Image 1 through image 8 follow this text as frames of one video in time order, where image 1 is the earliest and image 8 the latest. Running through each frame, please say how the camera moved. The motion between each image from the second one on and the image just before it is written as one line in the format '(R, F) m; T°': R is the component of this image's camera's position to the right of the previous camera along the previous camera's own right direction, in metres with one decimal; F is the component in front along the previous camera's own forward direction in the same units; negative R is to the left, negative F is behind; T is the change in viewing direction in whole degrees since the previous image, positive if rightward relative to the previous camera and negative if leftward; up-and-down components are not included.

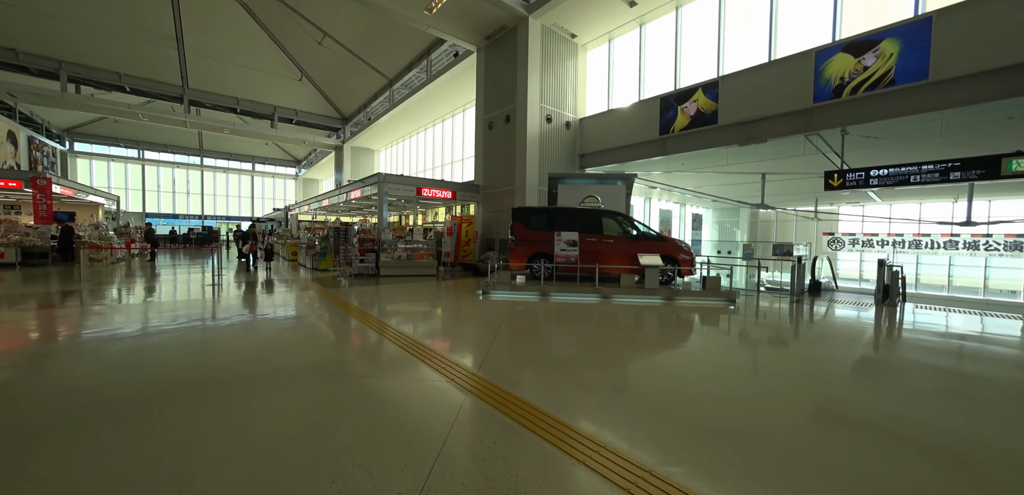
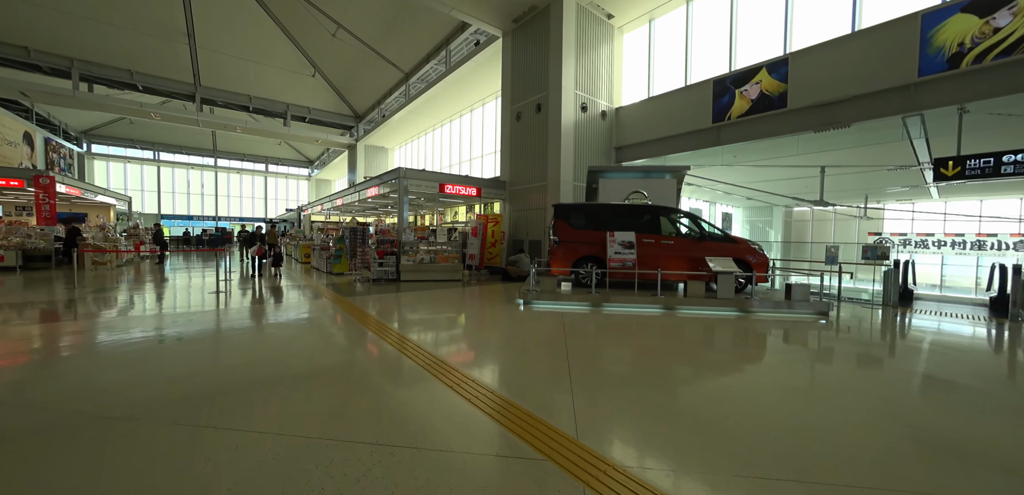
(-0.6, +1.0) m; -2°
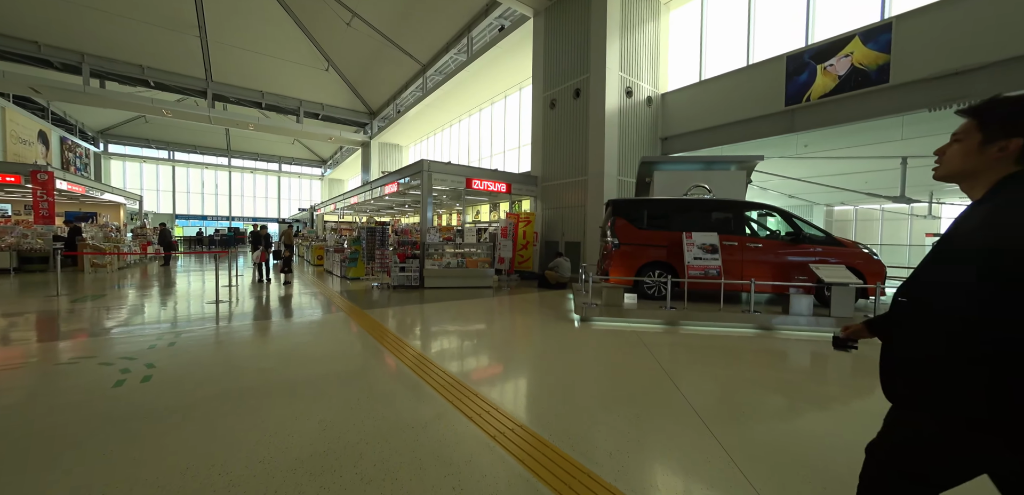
(-0.6, +1.1) m; -2°
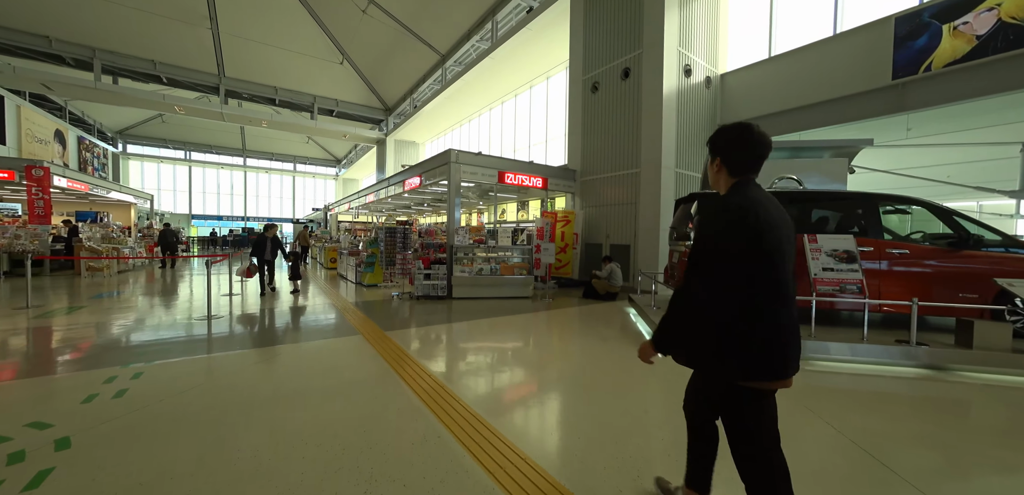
(-0.6, +1.2) m; -2°
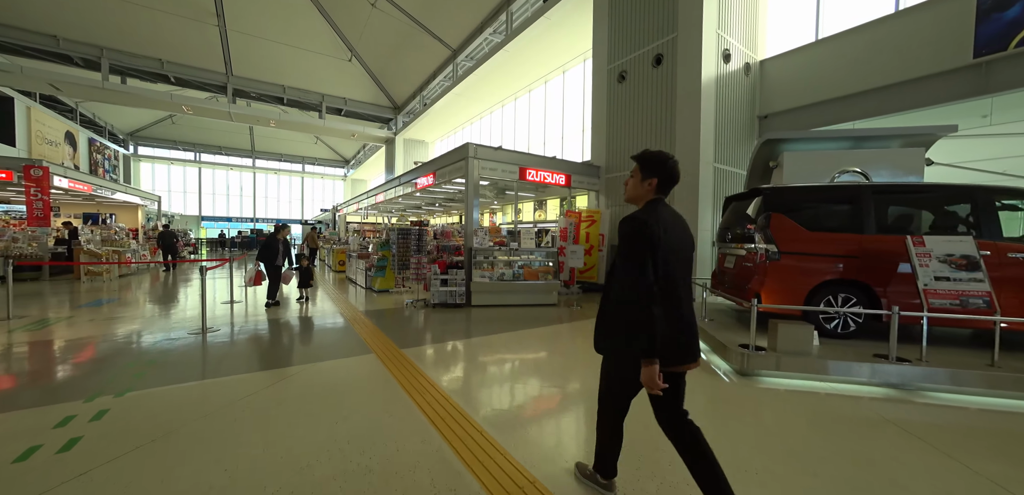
(-0.3, +0.6) m; -1°
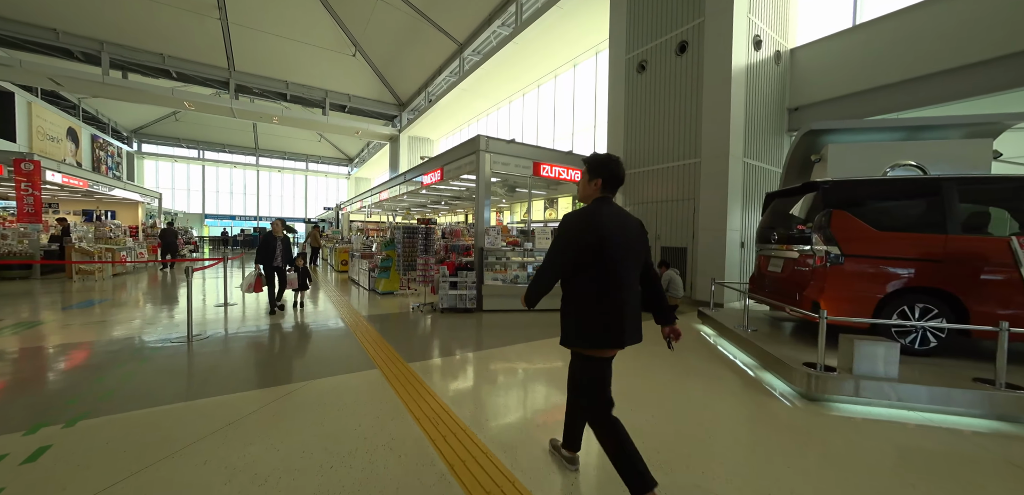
(-0.2, +0.5) m; -1°
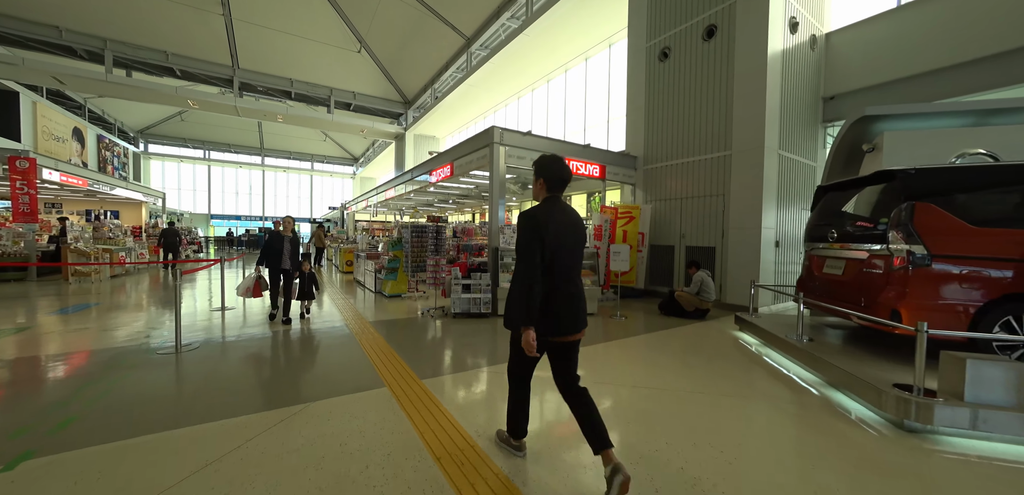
(-0.2, +0.4) m; -1°
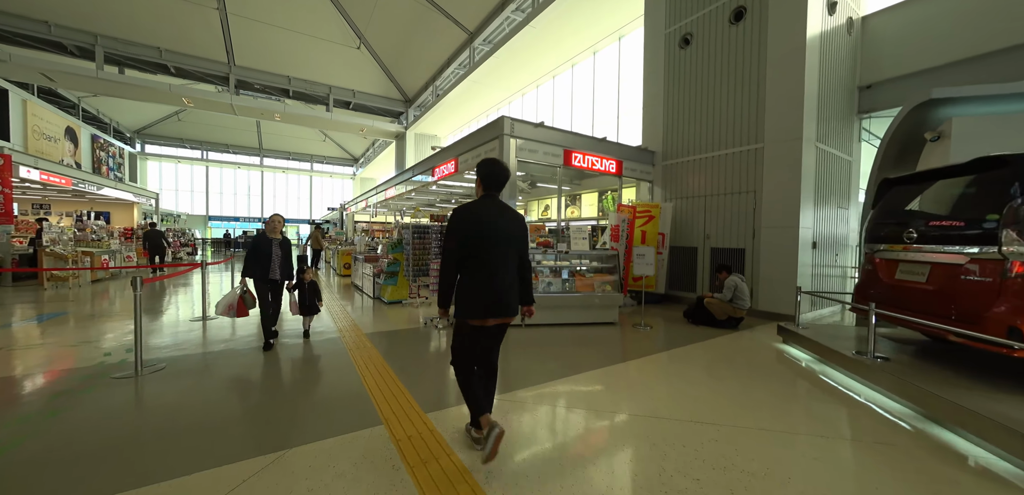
(-0.2, +0.6) m; 0°
